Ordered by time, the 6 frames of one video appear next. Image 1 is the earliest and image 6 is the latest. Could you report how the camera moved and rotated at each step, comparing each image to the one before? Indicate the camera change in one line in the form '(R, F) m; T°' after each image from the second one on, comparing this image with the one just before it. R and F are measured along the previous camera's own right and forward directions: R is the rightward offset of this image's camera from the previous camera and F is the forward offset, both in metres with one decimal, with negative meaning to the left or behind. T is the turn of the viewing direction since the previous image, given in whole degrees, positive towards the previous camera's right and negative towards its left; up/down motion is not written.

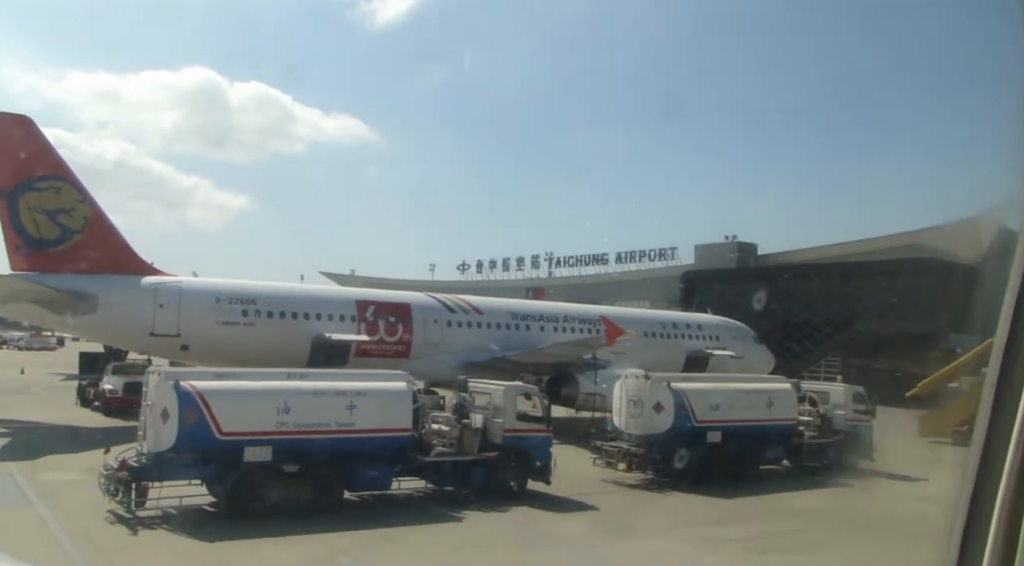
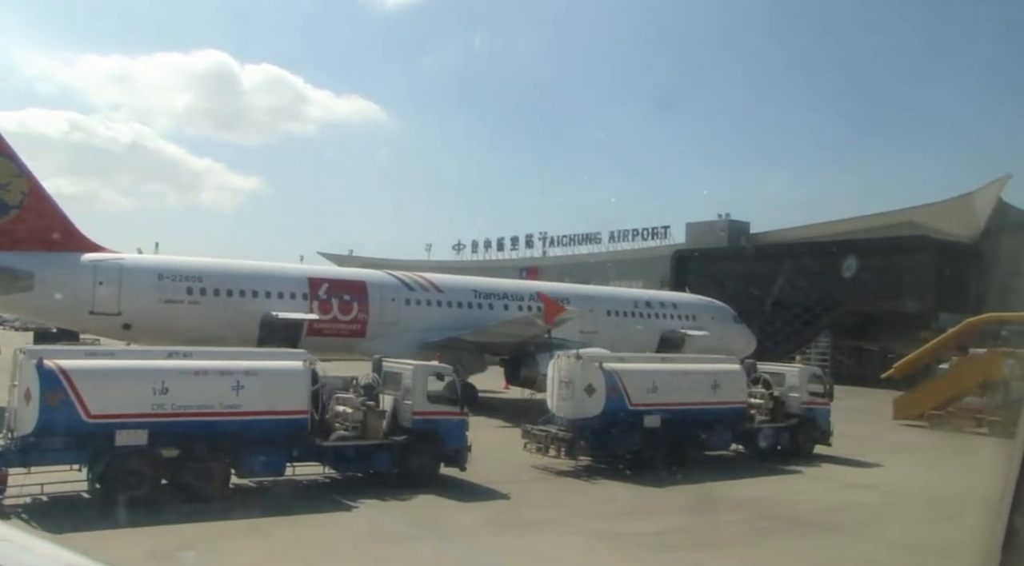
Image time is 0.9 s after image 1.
(+1.4, +0.8) m; -1°
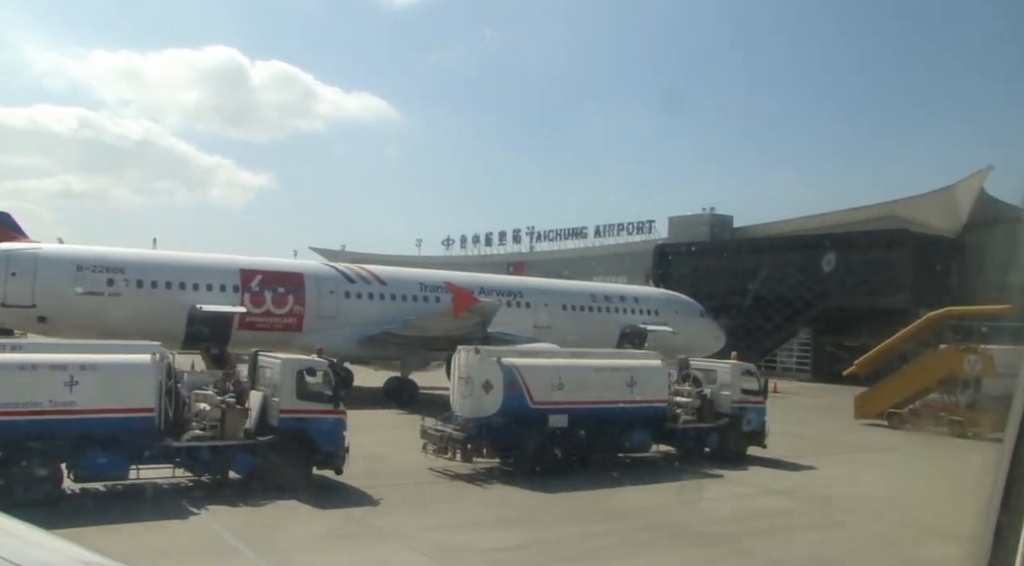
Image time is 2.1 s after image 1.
(+1.7, +1.0) m; -1°
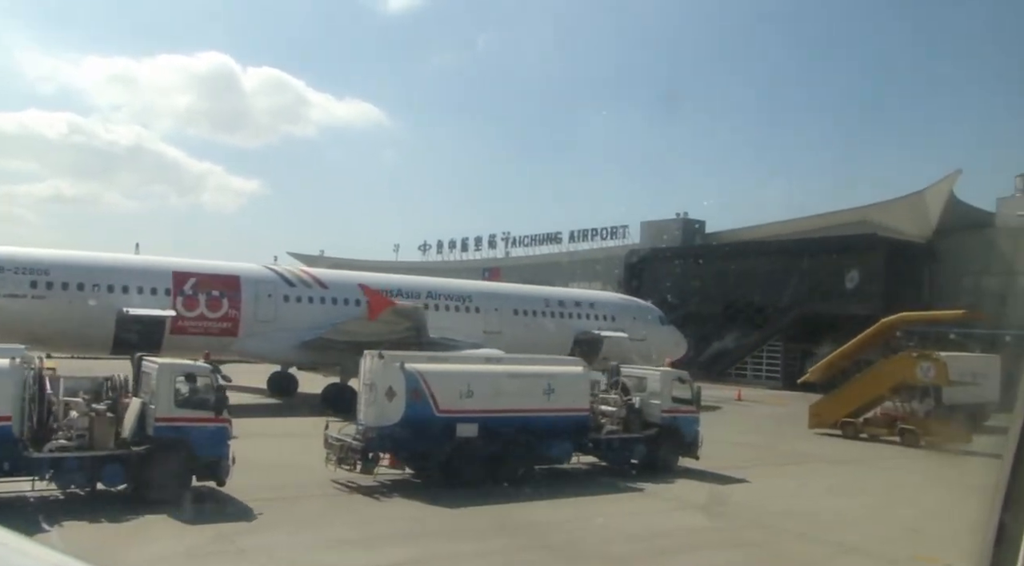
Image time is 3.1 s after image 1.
(+1.2, +0.6) m; 0°
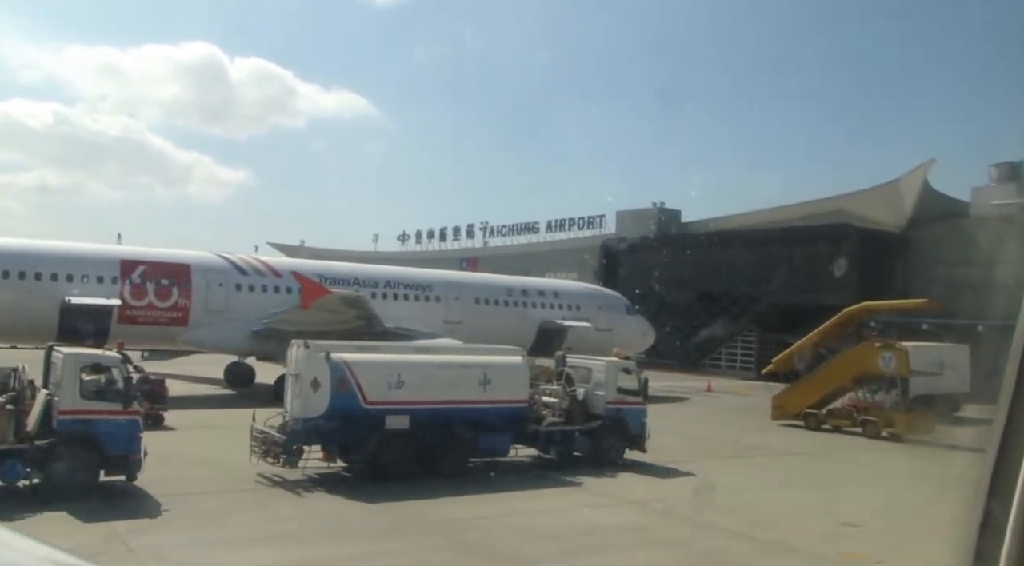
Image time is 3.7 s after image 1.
(+0.8, +0.4) m; +1°
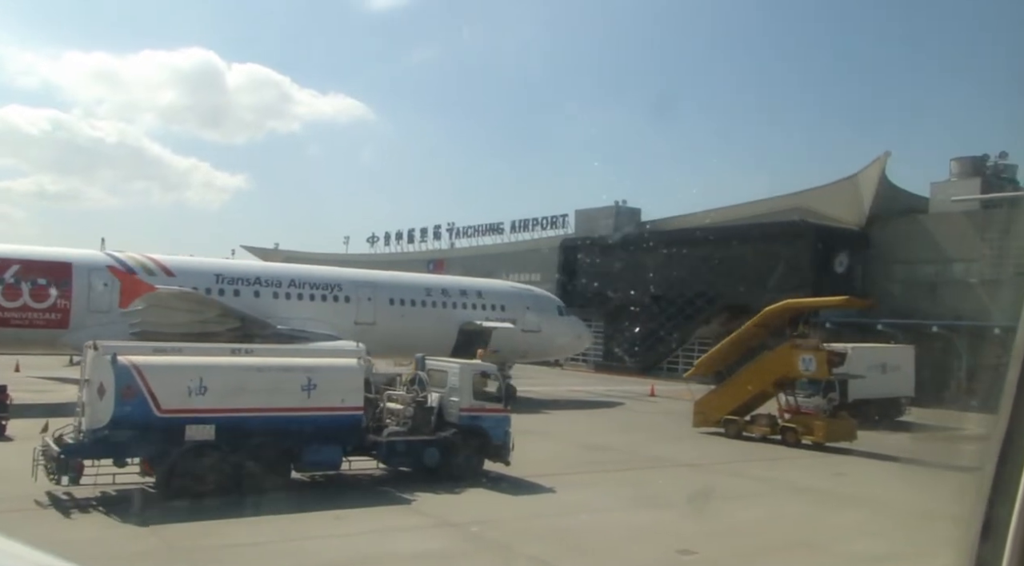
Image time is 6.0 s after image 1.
(+2.2, +1.2) m; 0°
